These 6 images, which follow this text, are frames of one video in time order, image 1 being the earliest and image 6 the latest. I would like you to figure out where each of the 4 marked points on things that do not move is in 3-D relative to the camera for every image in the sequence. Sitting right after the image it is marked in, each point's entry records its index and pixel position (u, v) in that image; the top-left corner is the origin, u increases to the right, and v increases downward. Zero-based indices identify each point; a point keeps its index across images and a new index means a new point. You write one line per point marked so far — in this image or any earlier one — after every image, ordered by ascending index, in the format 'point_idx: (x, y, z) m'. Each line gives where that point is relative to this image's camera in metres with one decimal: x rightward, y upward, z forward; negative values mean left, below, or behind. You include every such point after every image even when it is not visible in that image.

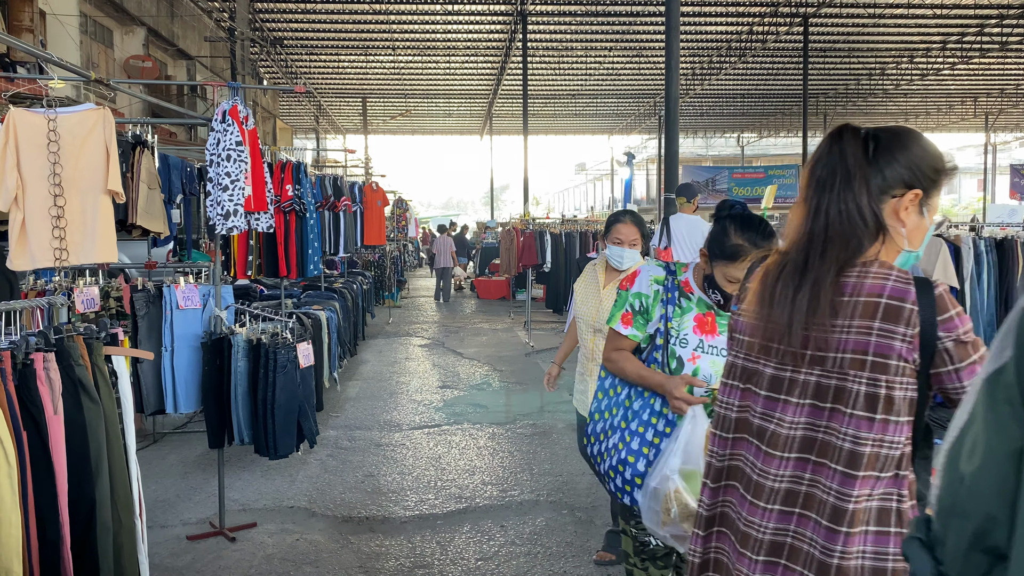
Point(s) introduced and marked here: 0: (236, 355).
0: (-1.3, -0.3, +3.5) m
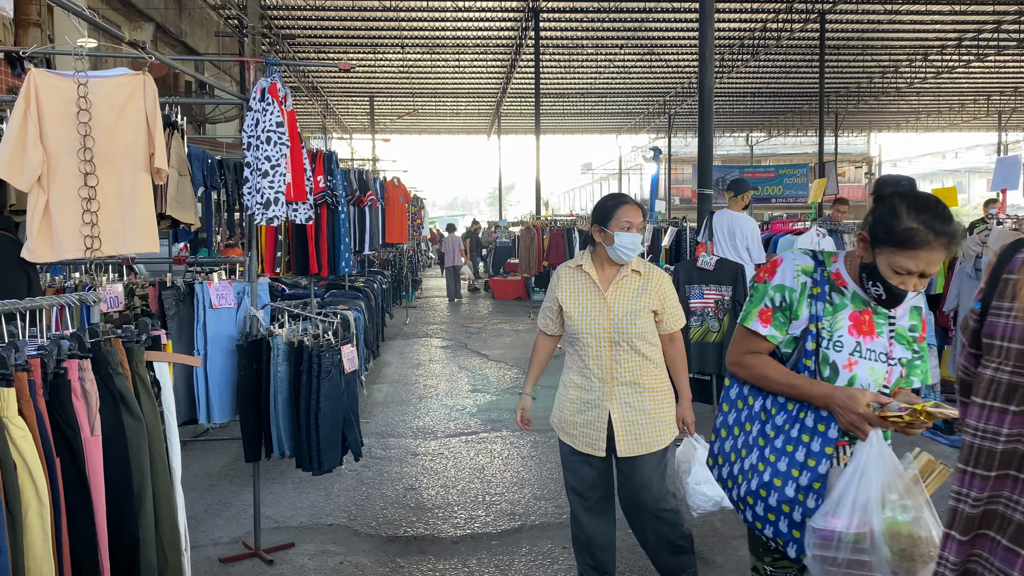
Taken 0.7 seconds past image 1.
0: (-1.0, -0.3, +3.2) m
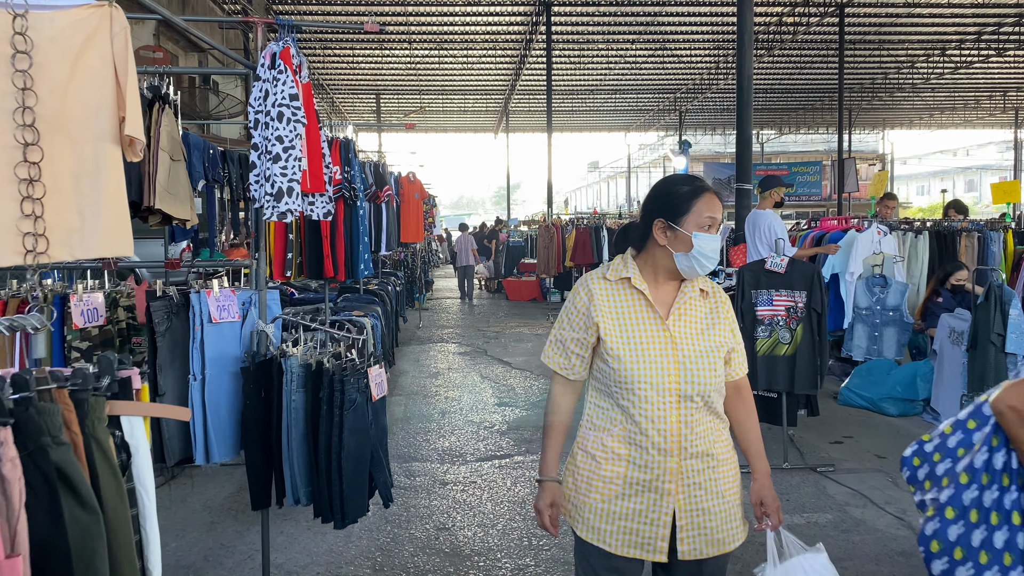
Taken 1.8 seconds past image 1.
0: (-0.8, -0.3, +2.6) m
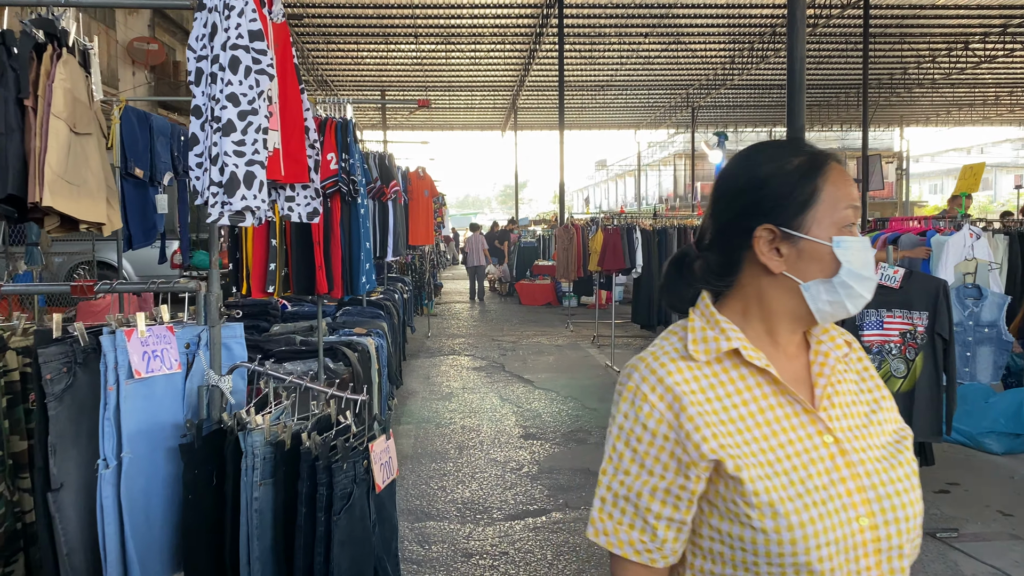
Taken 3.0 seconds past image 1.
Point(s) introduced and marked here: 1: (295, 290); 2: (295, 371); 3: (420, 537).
0: (-0.6, -0.4, +1.7) m
1: (-1.0, 0.0, +3.3) m
2: (-1.0, -0.4, +3.5) m
3: (-0.4, -1.2, +3.5) m
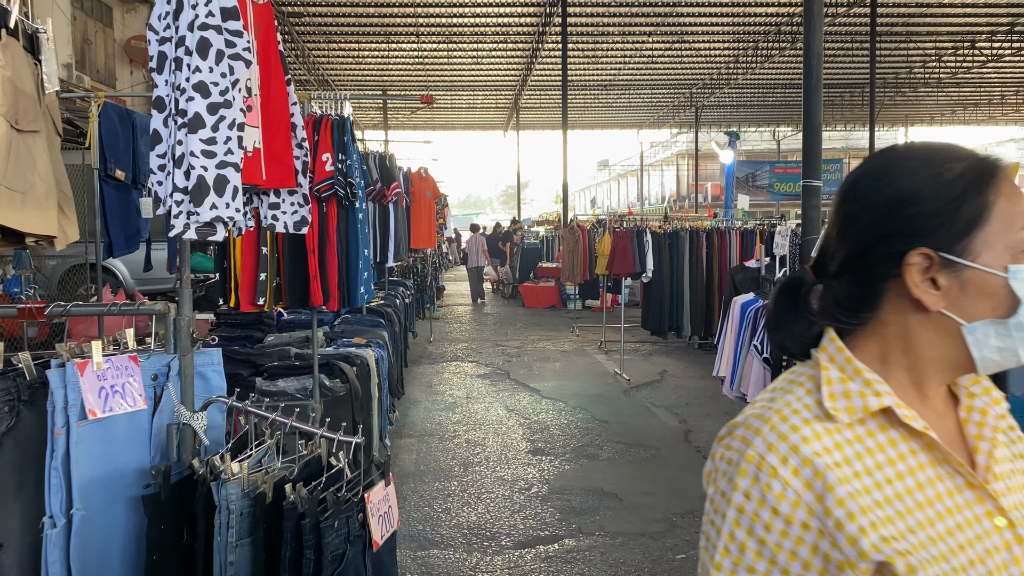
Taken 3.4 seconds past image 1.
0: (-0.6, -0.5, +1.5) m
1: (-0.9, -0.1, +3.1) m
2: (-1.0, -0.5, +3.3) m
3: (-0.4, -1.2, +3.3) m
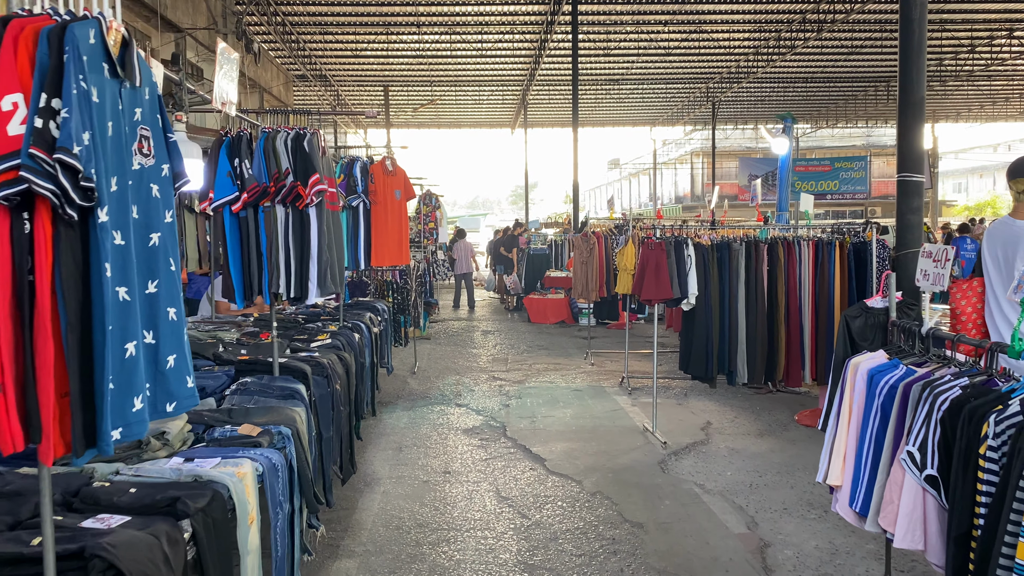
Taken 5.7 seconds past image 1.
0: (-0.7, -0.7, -0.3) m
1: (-1.0, -0.3, +1.3) m
2: (-1.1, -0.7, +1.5) m
3: (-0.5, -1.5, +1.5) m
